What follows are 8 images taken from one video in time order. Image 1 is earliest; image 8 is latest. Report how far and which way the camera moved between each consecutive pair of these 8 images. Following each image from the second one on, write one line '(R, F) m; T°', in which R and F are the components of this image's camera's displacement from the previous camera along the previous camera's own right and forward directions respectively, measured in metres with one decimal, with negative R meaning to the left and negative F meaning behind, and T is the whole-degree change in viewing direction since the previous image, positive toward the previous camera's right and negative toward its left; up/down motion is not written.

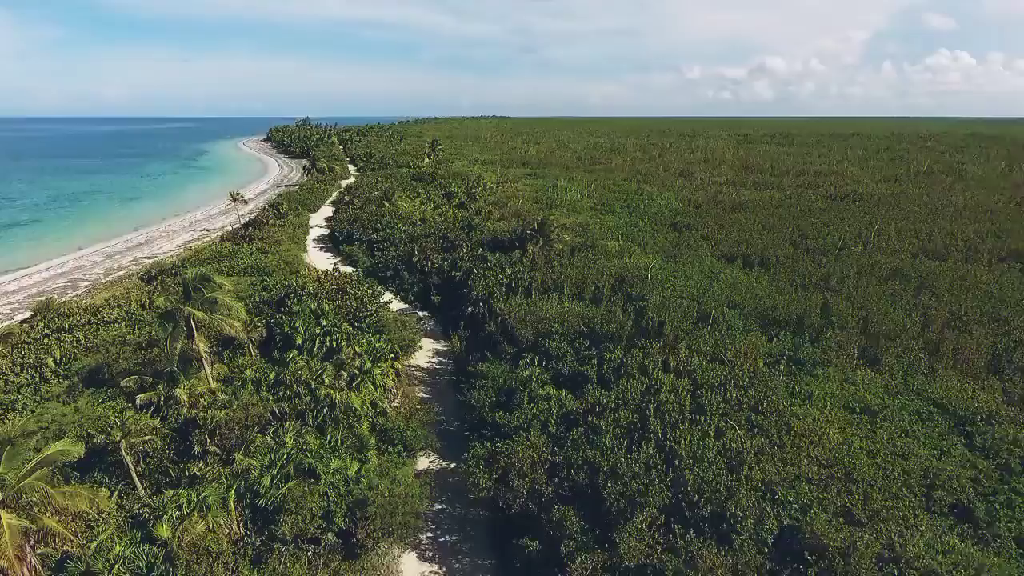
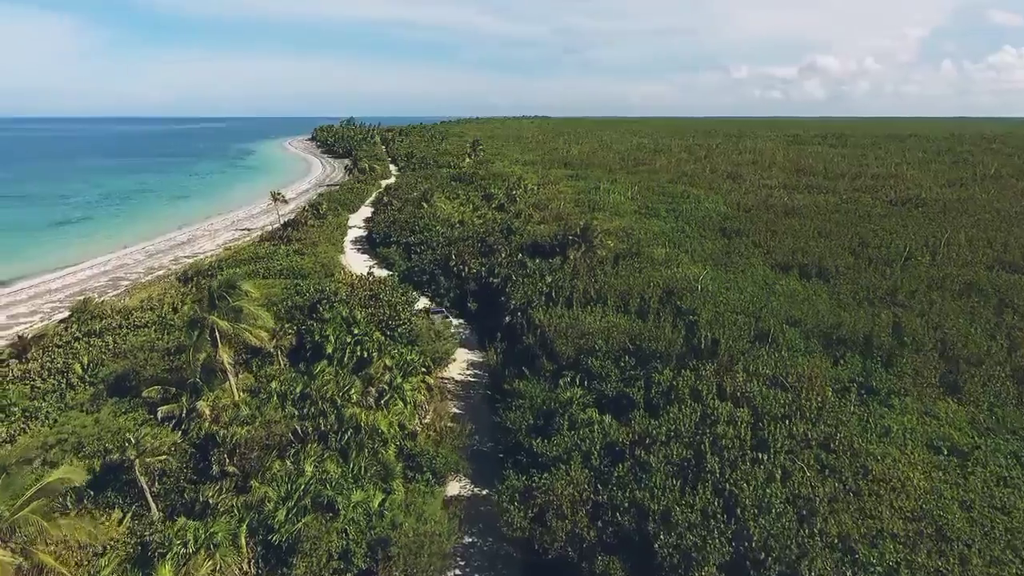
(-0.1, +1.7) m; -3°
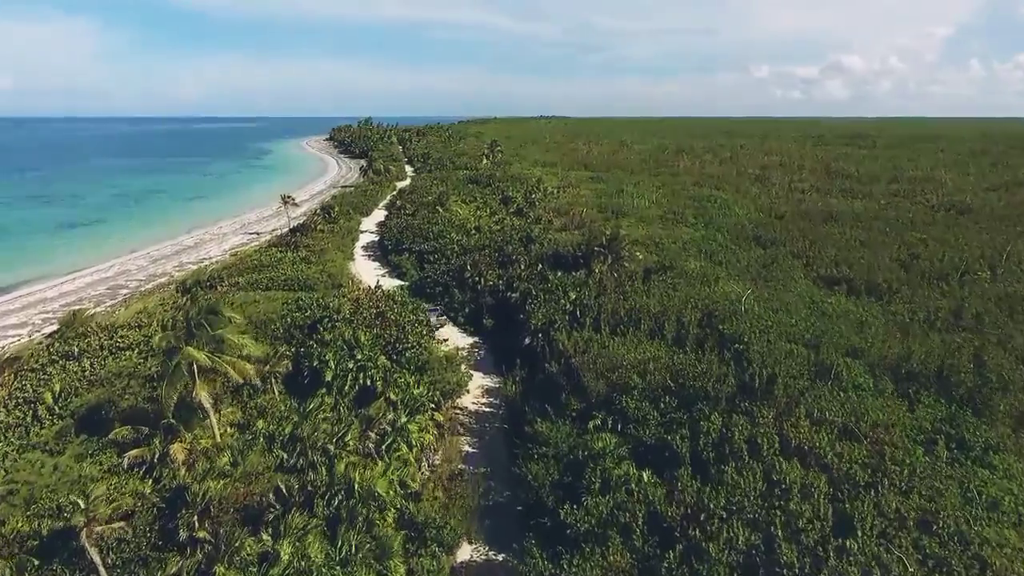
(-0.2, +3.0) m; -1°
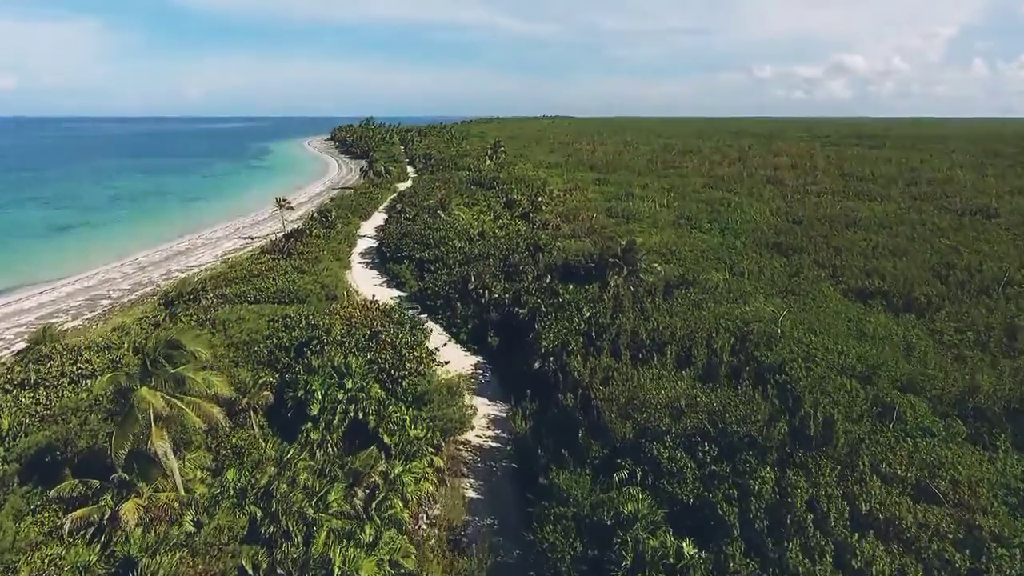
(-0.3, +2.8) m; 0°
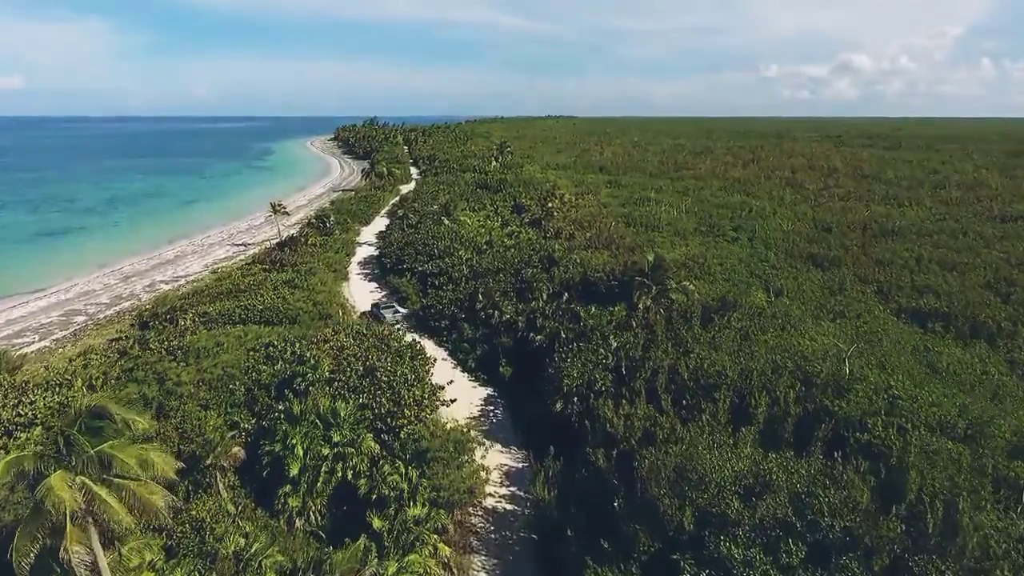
(-0.5, +3.8) m; 0°
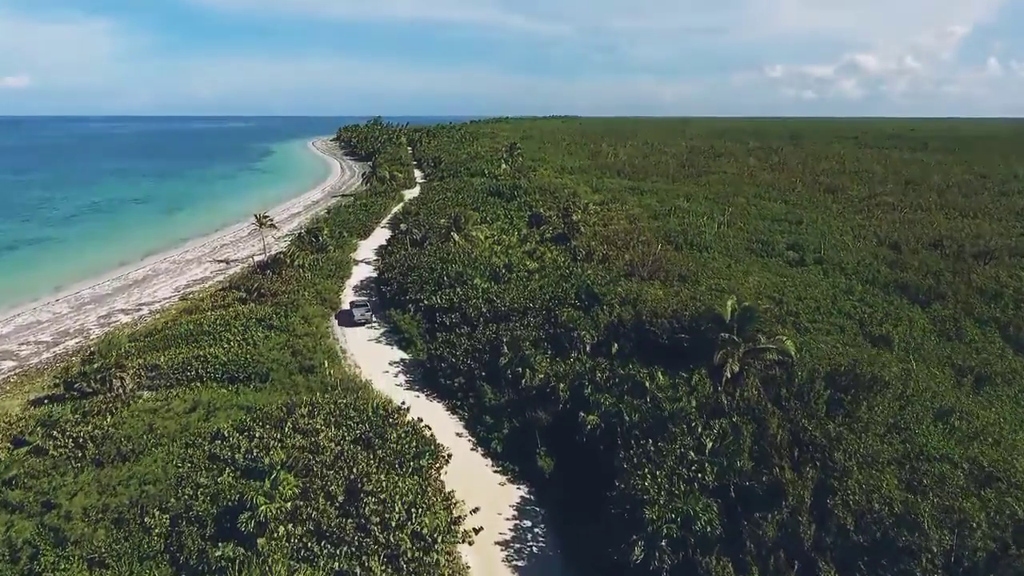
(-1.3, +7.6) m; 0°
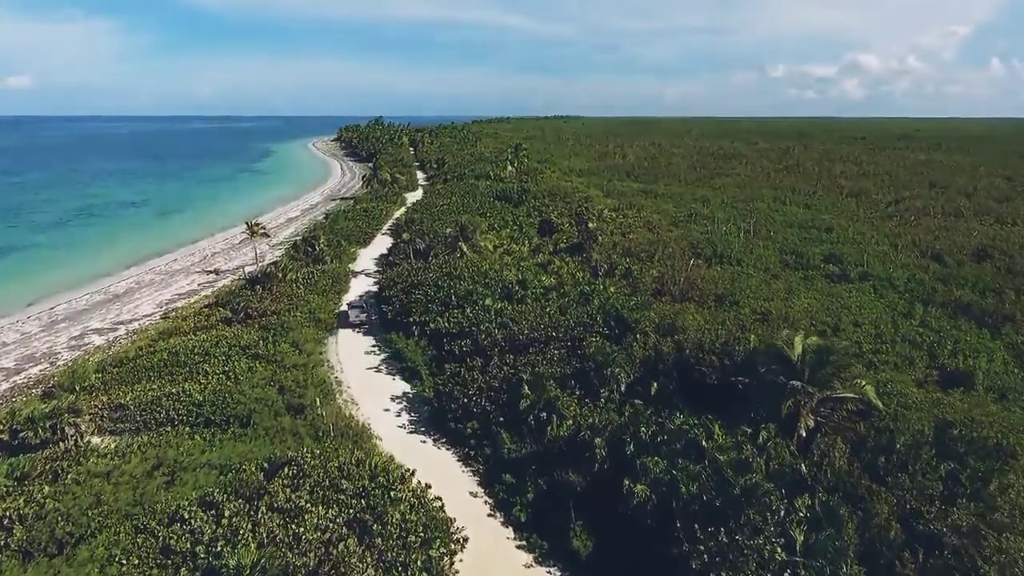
(-0.7, +3.8) m; 0°
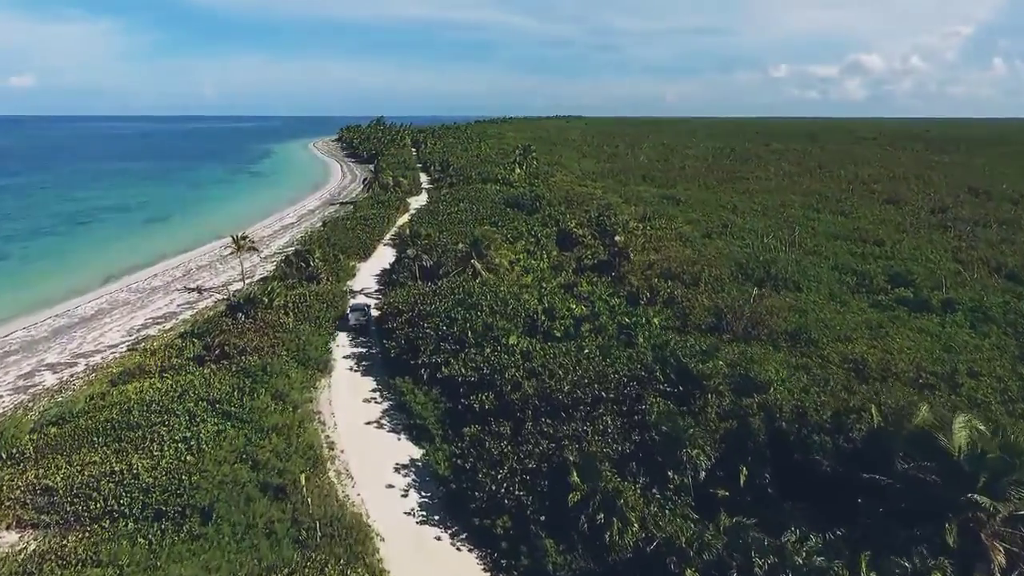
(-1.1, +5.4) m; 0°
